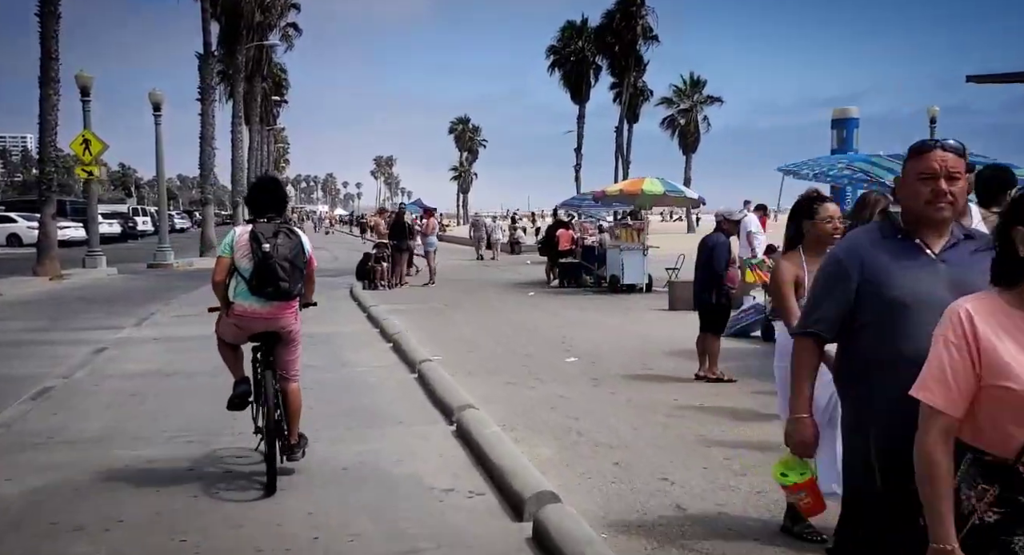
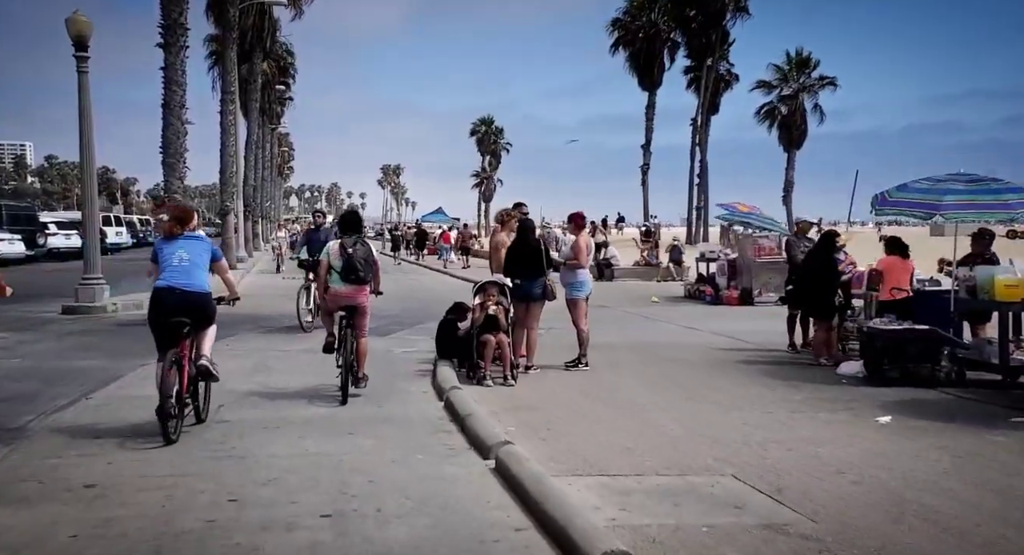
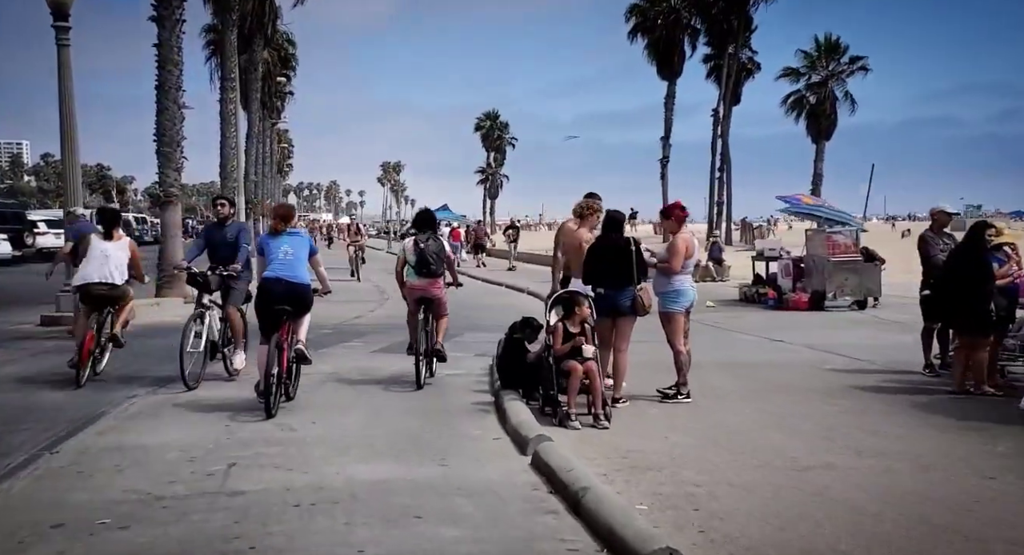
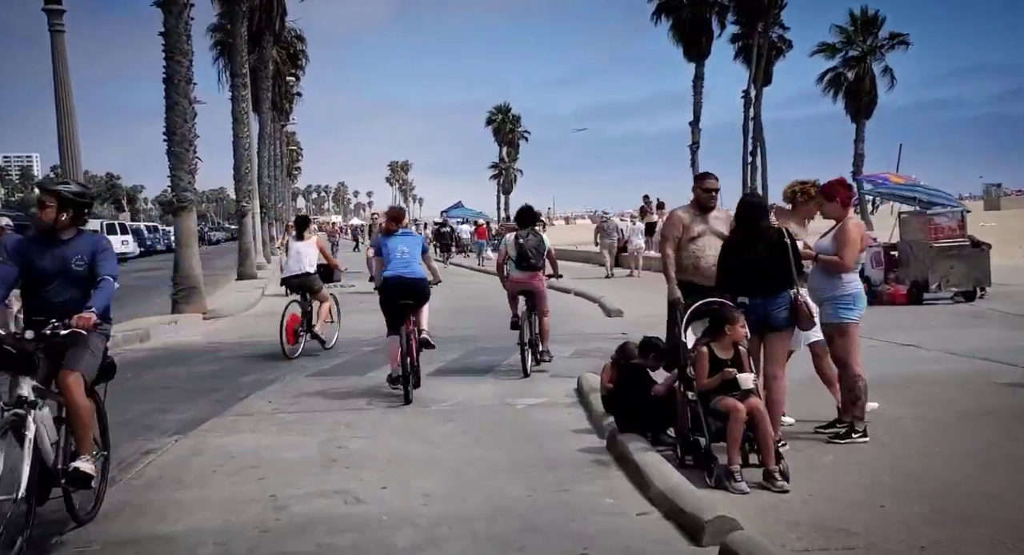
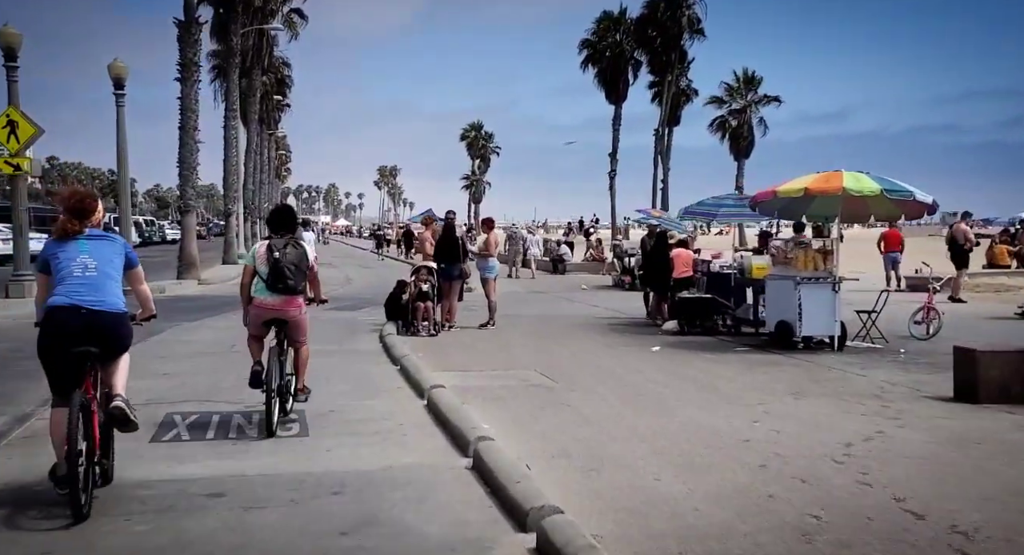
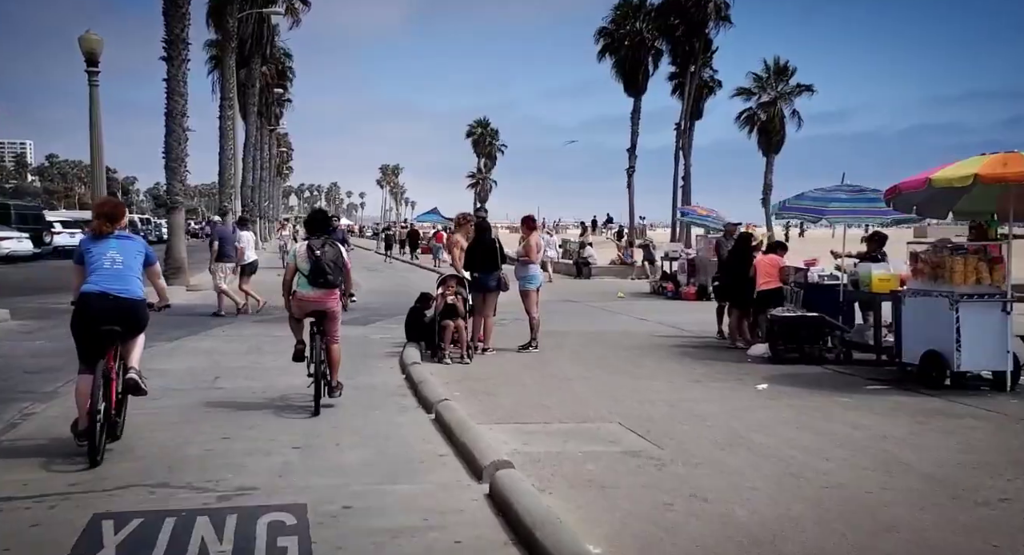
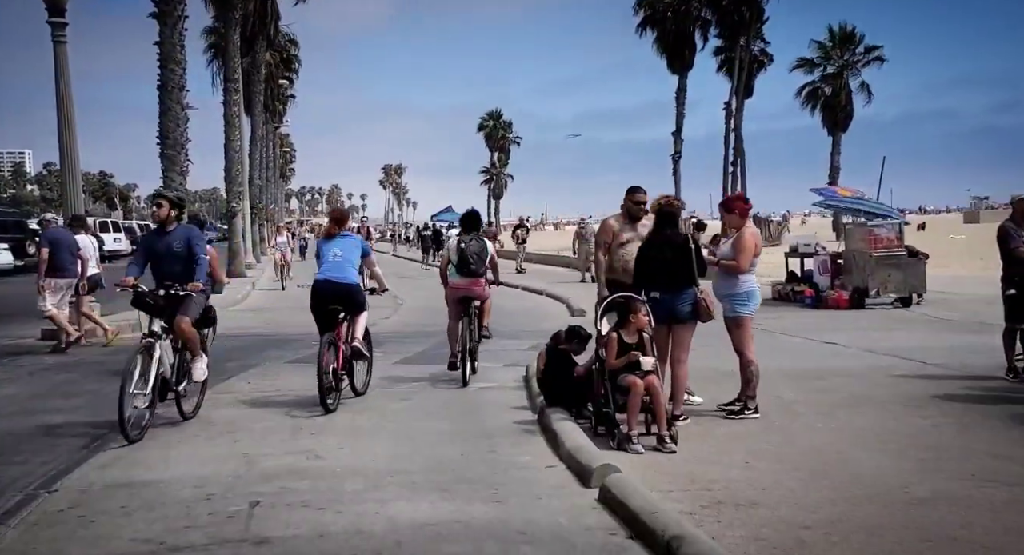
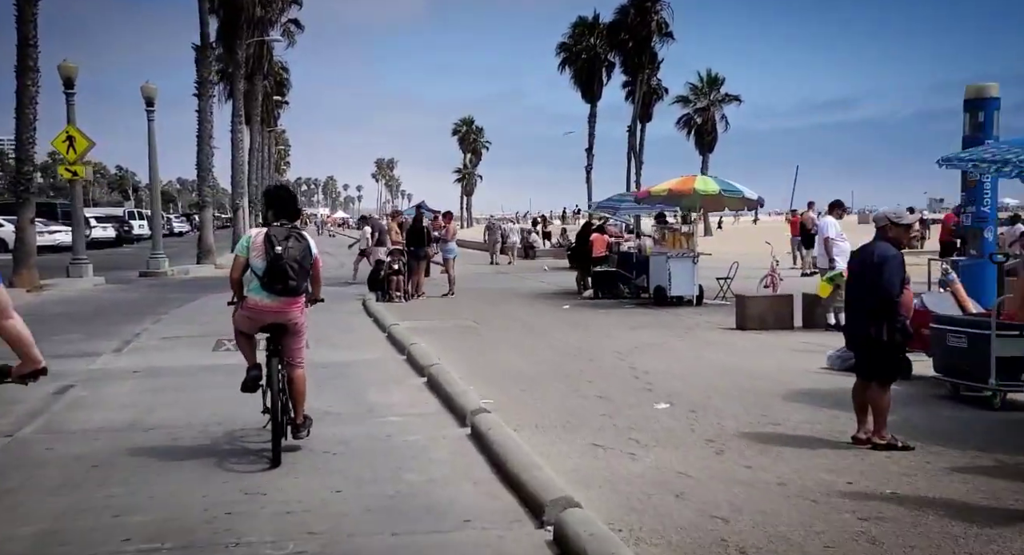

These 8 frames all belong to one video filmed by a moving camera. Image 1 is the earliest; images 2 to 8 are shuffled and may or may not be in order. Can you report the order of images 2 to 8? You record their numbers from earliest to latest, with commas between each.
8, 5, 6, 2, 3, 7, 4
